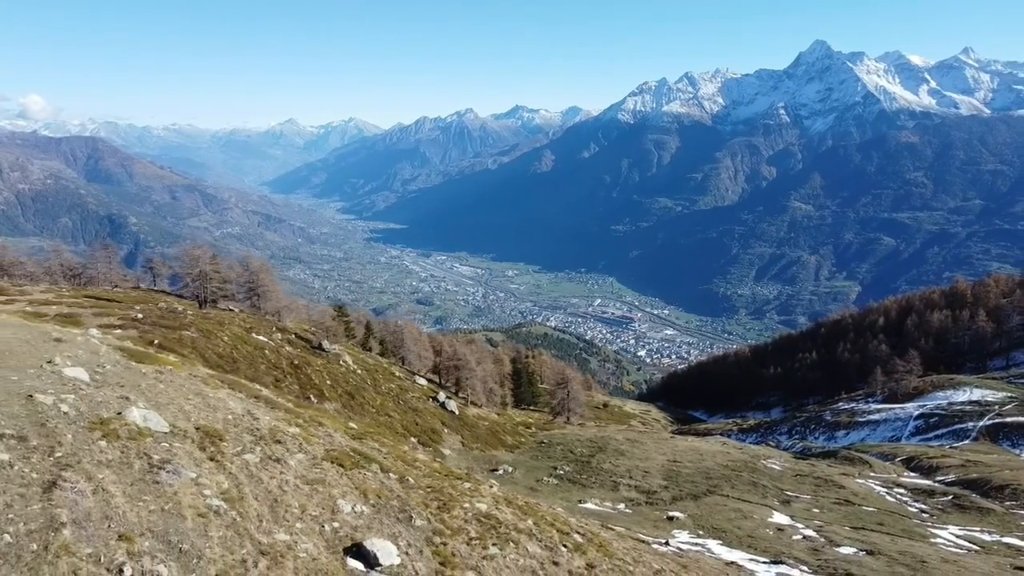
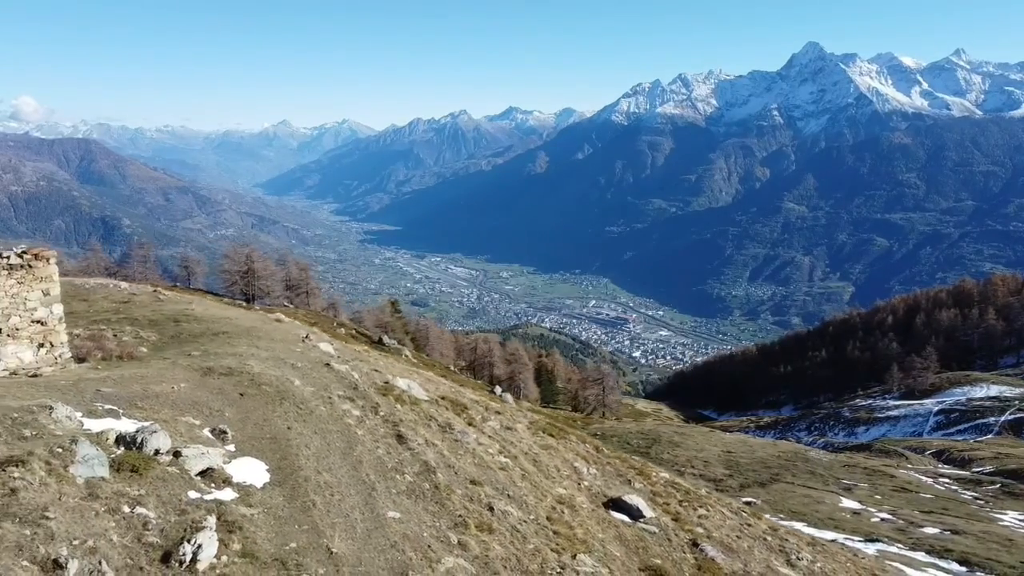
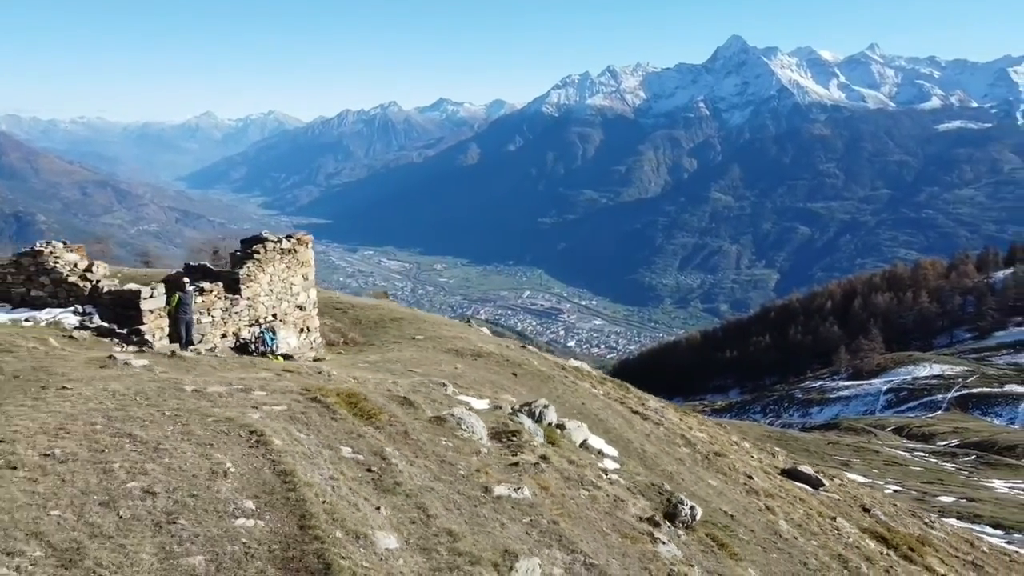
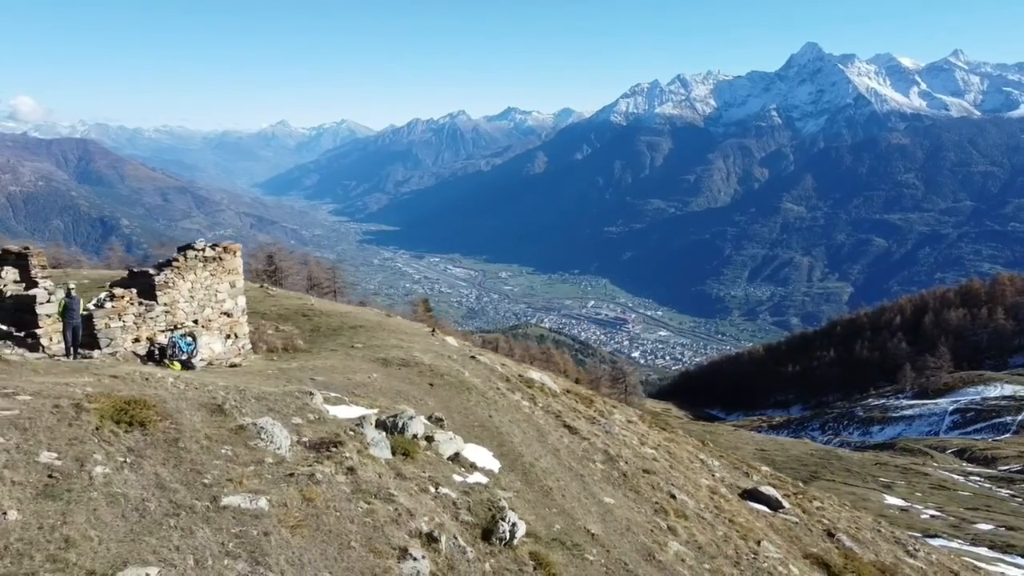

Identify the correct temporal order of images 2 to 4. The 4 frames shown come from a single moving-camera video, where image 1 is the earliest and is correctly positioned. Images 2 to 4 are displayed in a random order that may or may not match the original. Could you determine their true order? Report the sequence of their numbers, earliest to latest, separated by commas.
2, 4, 3
